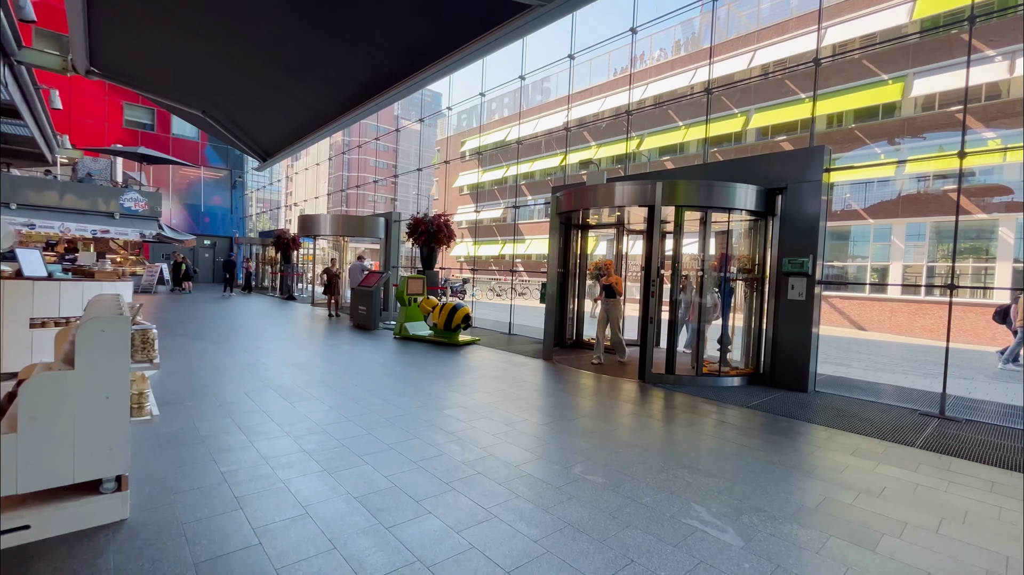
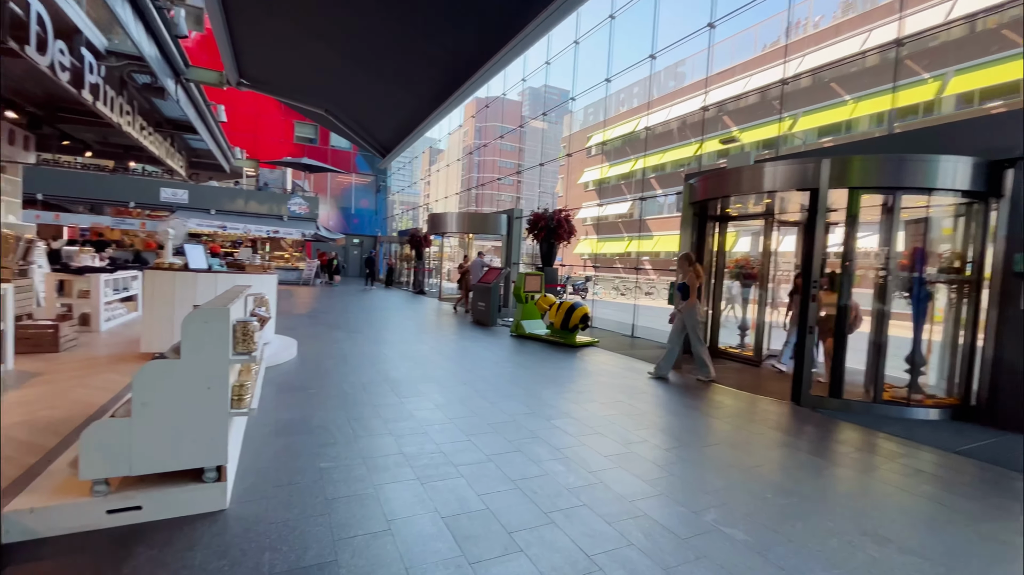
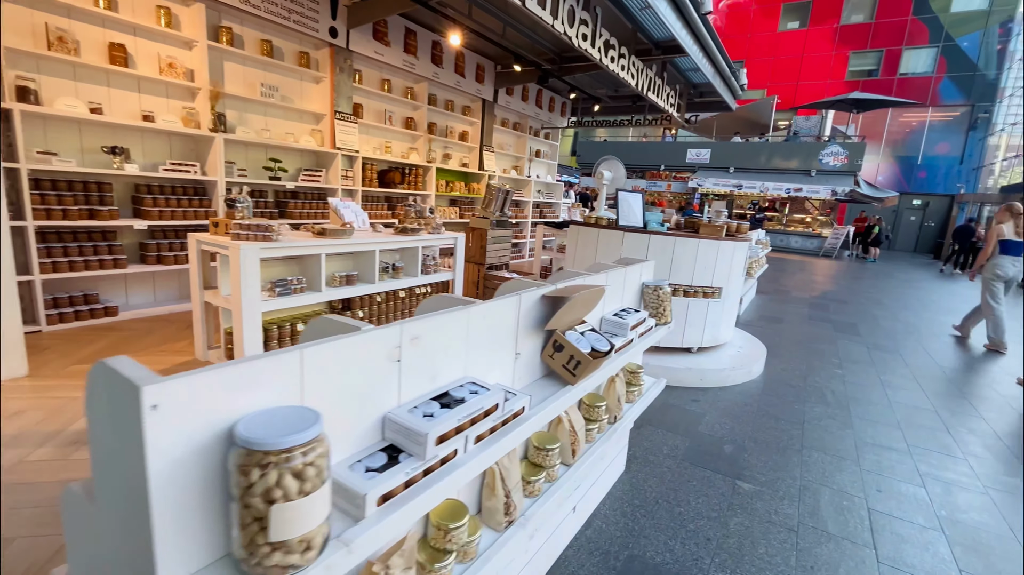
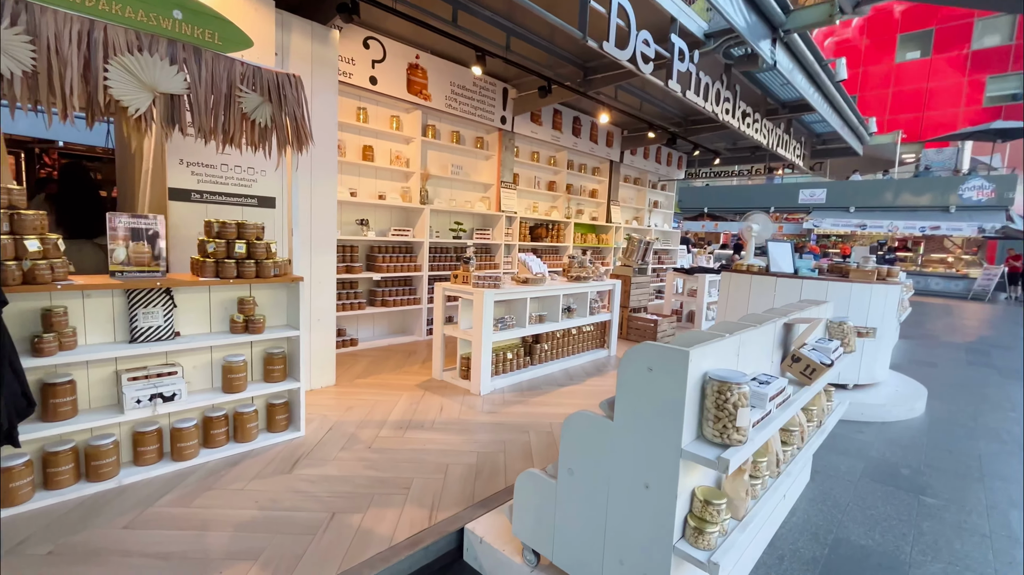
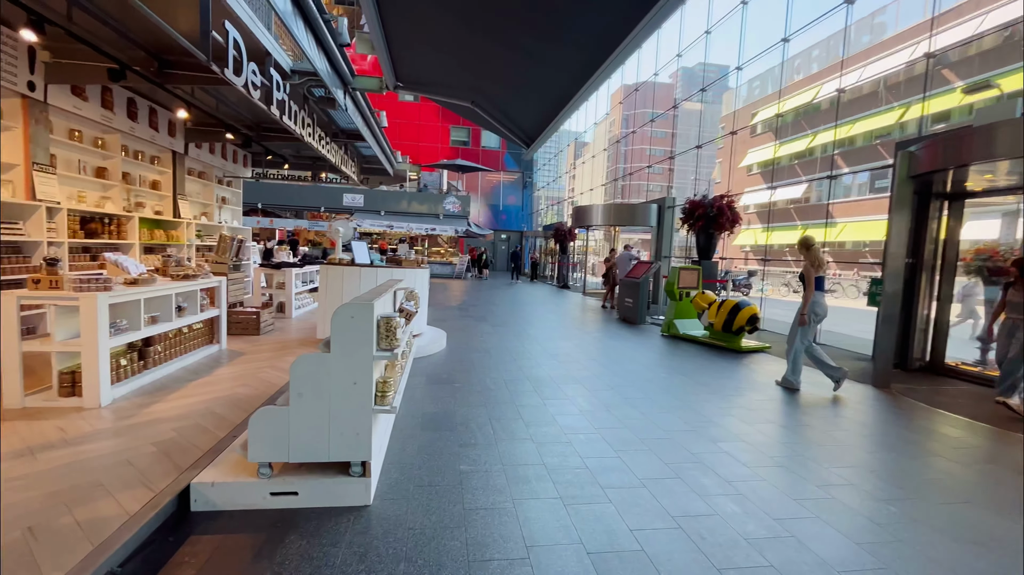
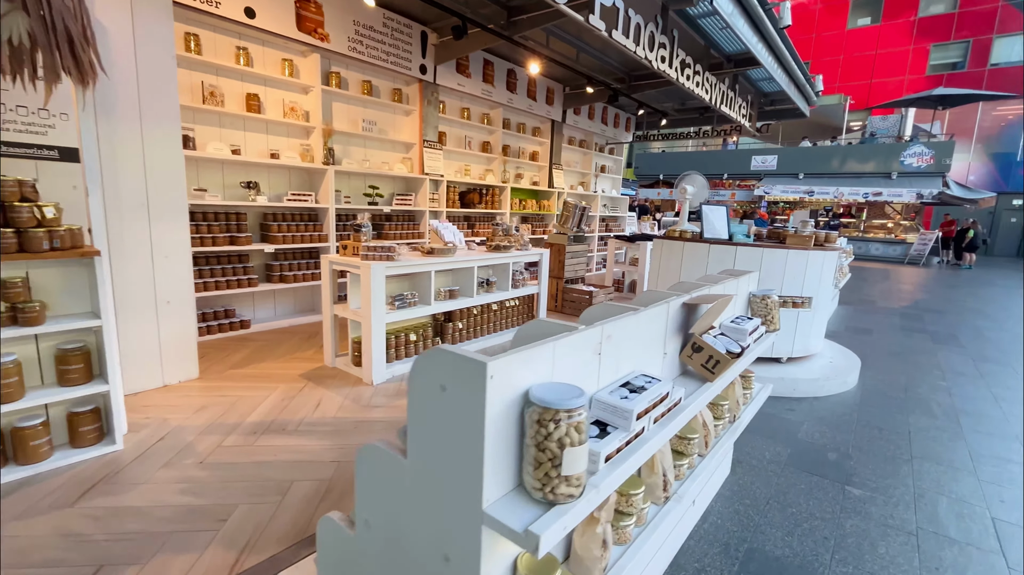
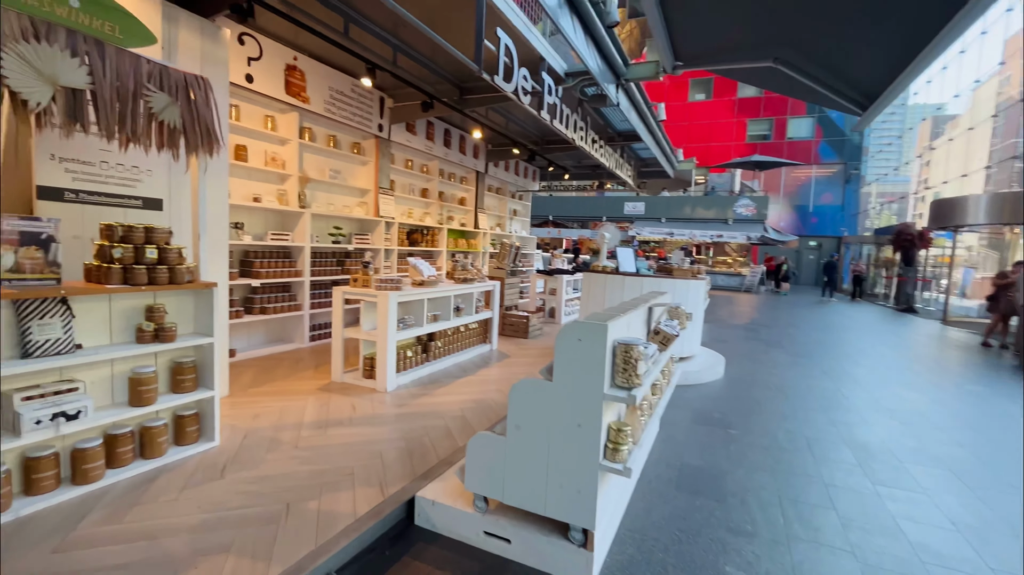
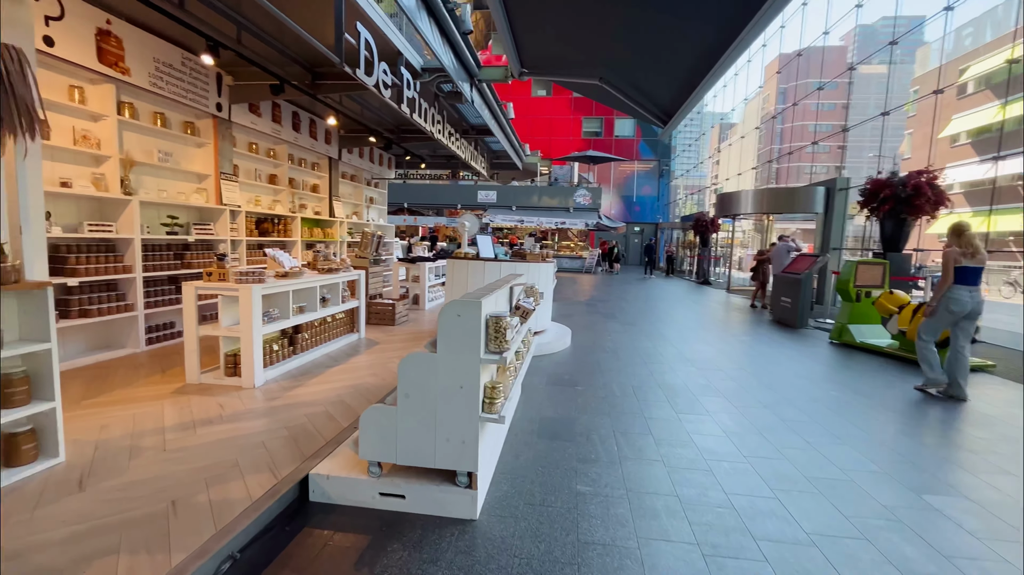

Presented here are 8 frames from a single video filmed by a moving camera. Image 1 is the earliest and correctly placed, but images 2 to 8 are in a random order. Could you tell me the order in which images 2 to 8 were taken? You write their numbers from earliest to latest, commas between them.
2, 5, 8, 7, 4, 6, 3
